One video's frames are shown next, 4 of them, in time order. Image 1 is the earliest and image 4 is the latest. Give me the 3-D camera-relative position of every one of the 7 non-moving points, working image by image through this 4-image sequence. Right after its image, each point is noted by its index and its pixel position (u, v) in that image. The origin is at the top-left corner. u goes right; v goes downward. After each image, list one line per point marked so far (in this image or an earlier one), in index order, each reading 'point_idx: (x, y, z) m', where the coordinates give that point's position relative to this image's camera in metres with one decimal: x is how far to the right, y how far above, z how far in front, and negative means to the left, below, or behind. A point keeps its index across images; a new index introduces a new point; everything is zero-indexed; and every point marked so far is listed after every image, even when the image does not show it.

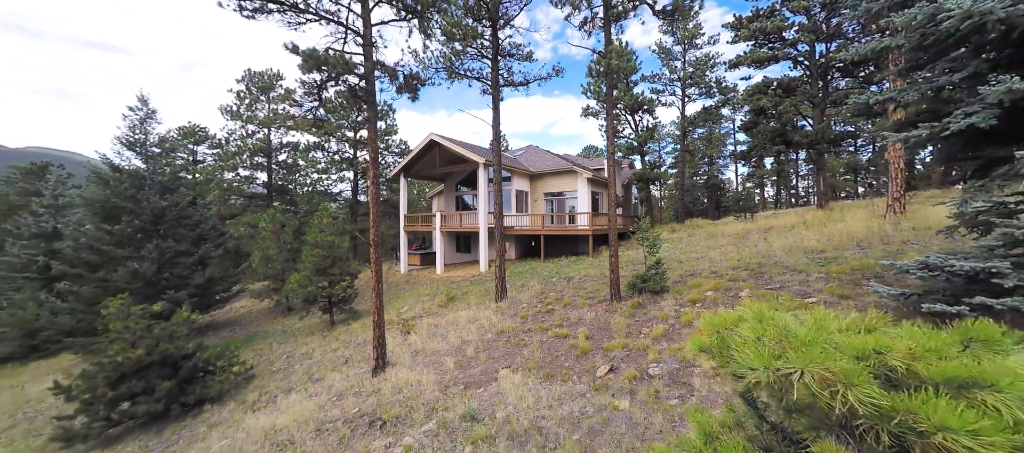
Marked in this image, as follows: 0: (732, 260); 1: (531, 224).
0: (+6.2, -0.8, +11.1) m
1: (+0.9, +0.1, +18.8) m
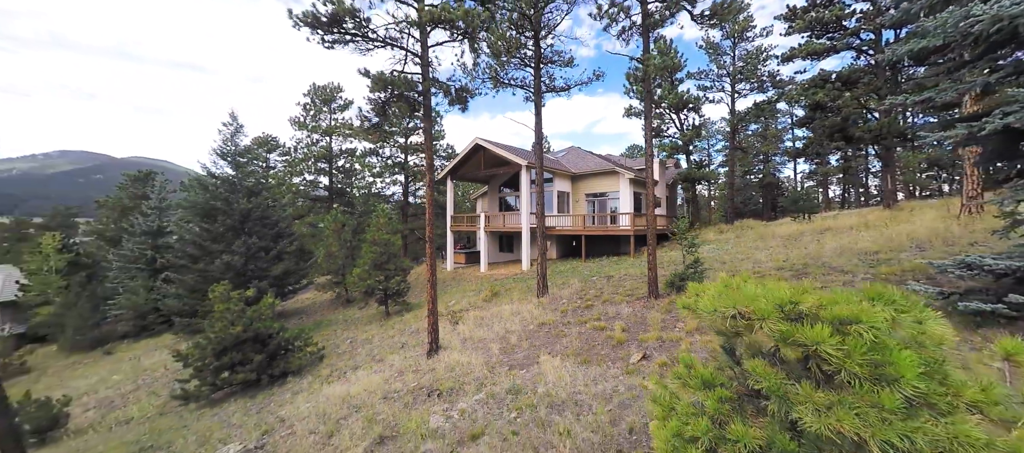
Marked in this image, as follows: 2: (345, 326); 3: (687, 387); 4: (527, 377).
0: (+7.4, -0.8, +11.0) m
1: (+2.9, +0.1, +19.2) m
2: (-6.1, -3.7, +14.7) m
3: (+0.7, -0.7, +1.5) m
4: (+0.2, -2.1, +5.5) m
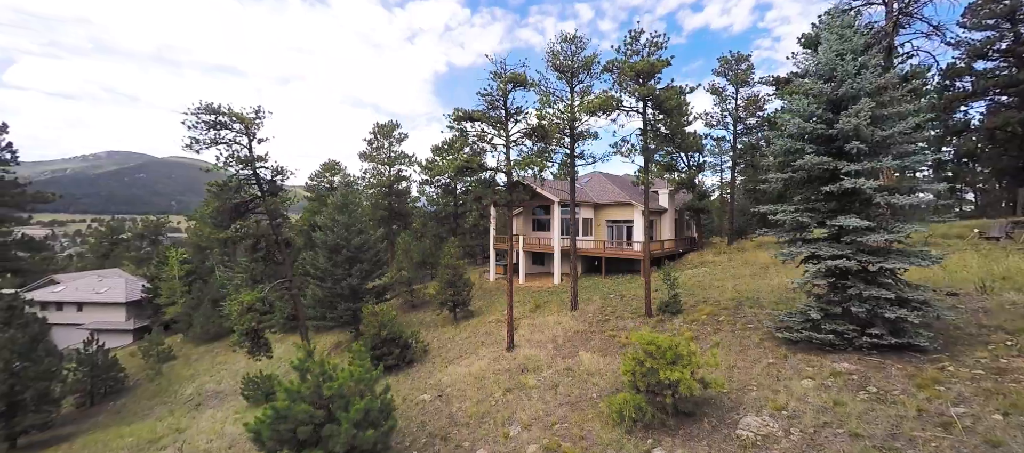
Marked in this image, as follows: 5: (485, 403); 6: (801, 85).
0: (+9.0, -2.2, +15.7) m
1: (+5.0, -1.2, +24.1) m
2: (-4.2, -5.1, +20.1) m
3: (+2.0, -2.3, +6.5) m
4: (+1.6, -3.6, +10.5) m
5: (-0.6, -4.0, +9.2) m
6: (+5.9, +2.9, +8.1) m
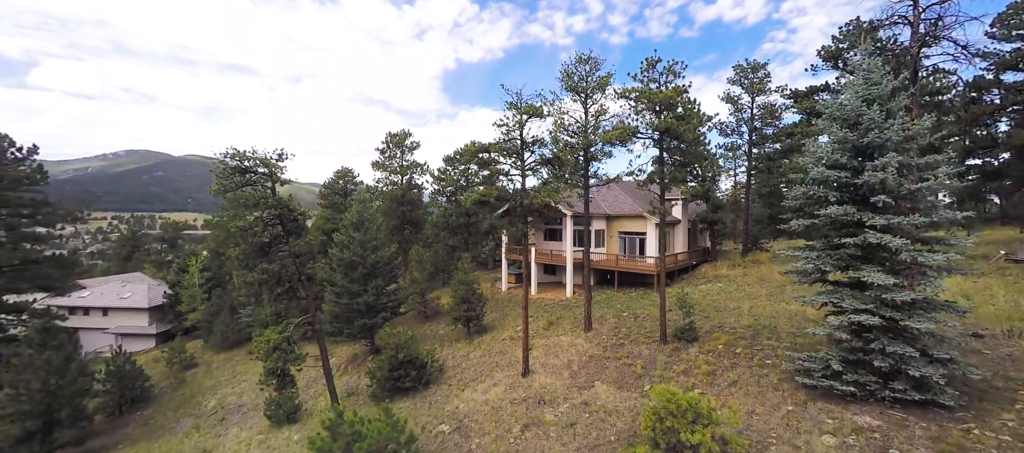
0: (+9.6, -3.1, +15.6) m
1: (+5.8, -2.0, +24.0) m
2: (-3.5, -6.0, +20.3) m
3: (+2.3, -3.2, +6.6) m
4: (+2.1, -4.5, +10.6) m
5: (-0.2, -4.9, +9.3) m
6: (+6.3, +2.0, +8.1) m
